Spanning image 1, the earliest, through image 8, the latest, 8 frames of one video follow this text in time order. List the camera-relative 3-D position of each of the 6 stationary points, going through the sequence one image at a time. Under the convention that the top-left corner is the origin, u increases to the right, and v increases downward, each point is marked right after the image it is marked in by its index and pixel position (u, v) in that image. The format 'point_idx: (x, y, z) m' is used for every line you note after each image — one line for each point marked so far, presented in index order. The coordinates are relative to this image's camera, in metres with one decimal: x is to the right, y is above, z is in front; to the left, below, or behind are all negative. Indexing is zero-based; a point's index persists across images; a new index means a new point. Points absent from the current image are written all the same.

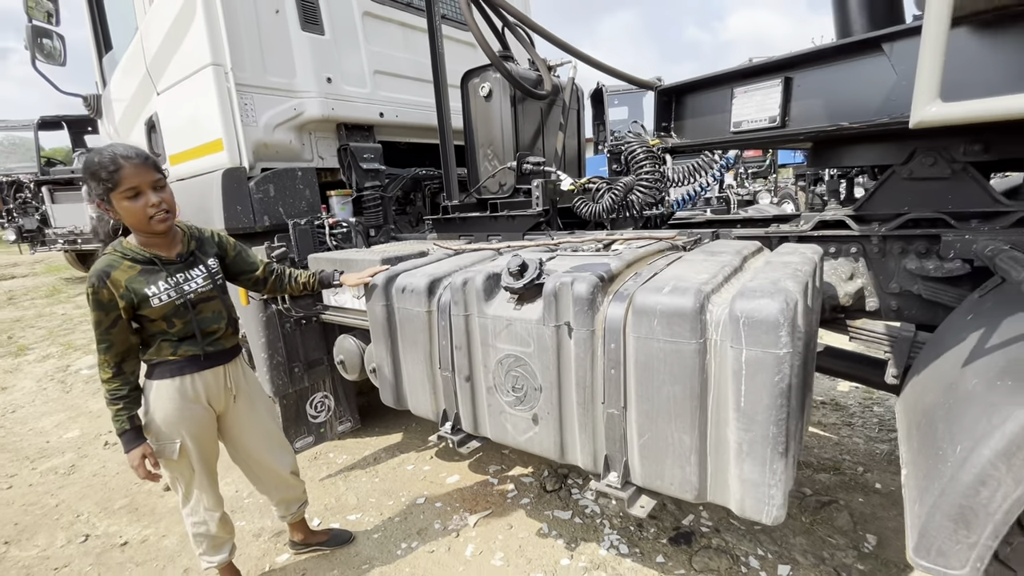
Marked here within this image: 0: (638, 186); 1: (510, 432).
0: (+0.6, +0.5, +2.4) m
1: (0.0, -0.5, +1.6) m
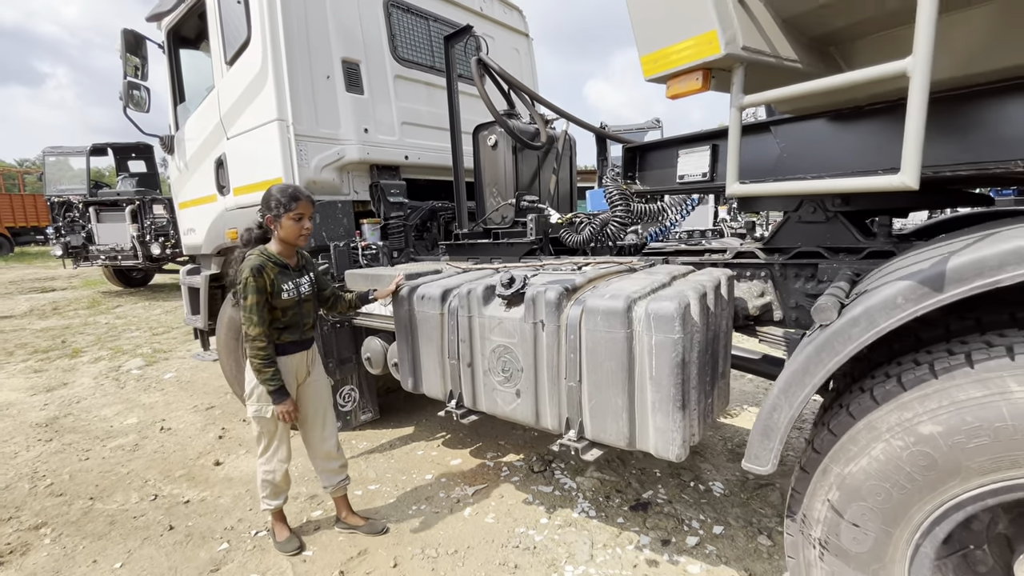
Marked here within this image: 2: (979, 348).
0: (+0.6, +0.4, +3.0) m
1: (-0.1, -0.5, +2.1) m
2: (+1.1, -0.1, +1.2) m
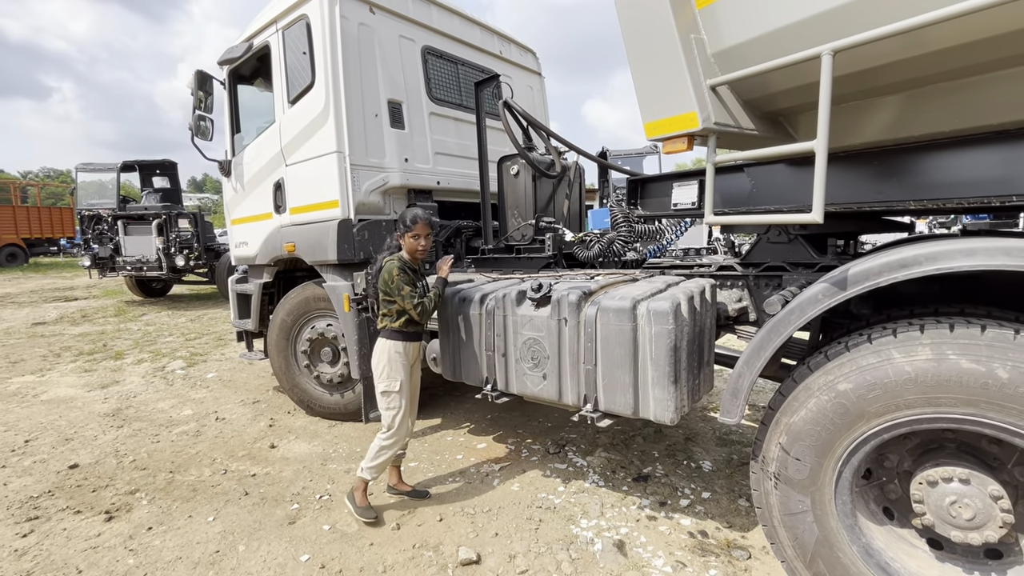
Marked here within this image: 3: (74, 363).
0: (+0.8, +0.4, +3.5) m
1: (+0.1, -0.5, +2.6) m
2: (+1.3, -0.2, +1.7) m
3: (-5.5, -0.9, +6.1) m
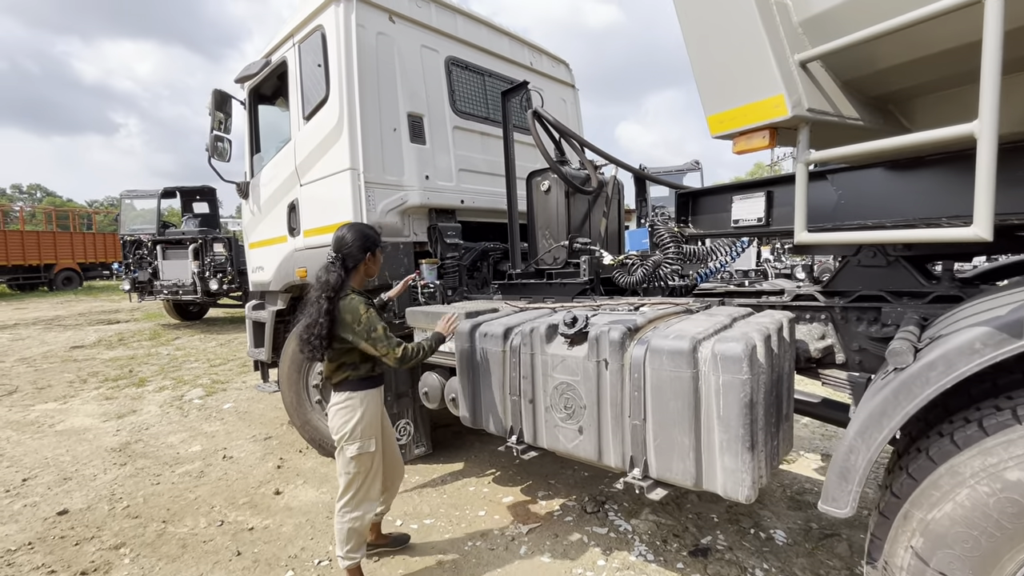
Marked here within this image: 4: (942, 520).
0: (+1.0, +0.2, +3.0) m
1: (+0.2, -0.7, +2.2) m
2: (+1.4, -0.3, +1.2) m
3: (-5.1, -1.3, +5.9) m
4: (+1.1, -0.6, +1.3) m
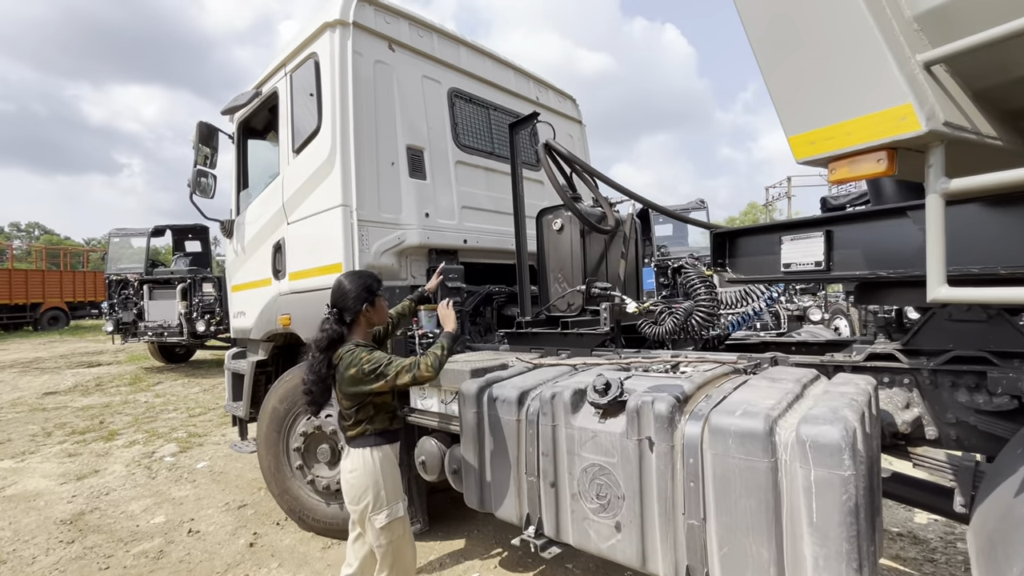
0: (+1.0, -0.1, +2.7) m
1: (+0.3, -0.9, +1.7) m
2: (+1.4, -0.4, +0.8) m
3: (-5.1, -1.8, +5.4) m
4: (+1.2, -0.8, +0.9) m
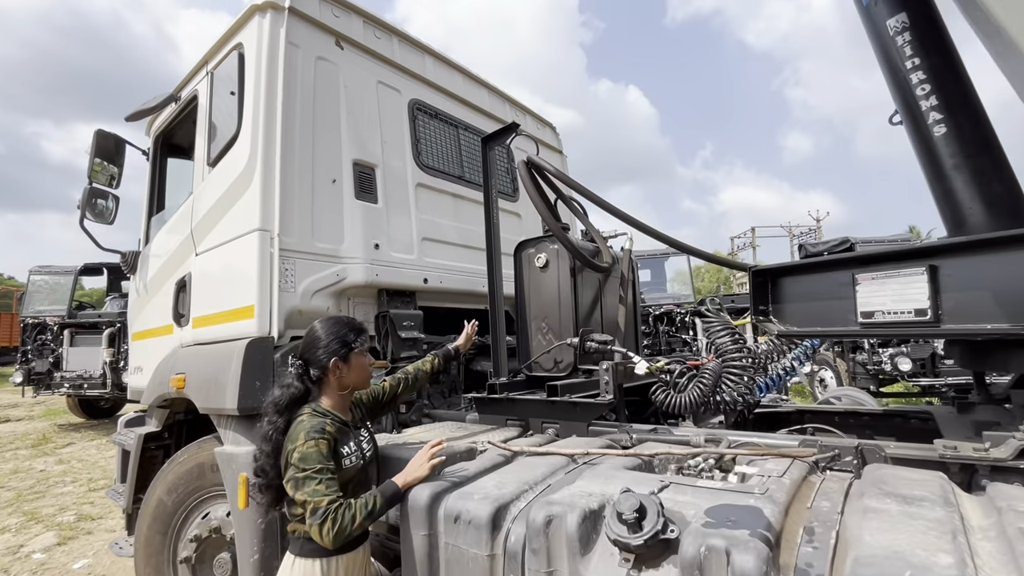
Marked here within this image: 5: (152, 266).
0: (+0.9, -0.4, +2.0) m
1: (+0.2, -1.0, +1.0) m
2: (+1.4, -0.5, +0.2) m
3: (-5.3, -2.2, +4.2) m
4: (+1.2, -0.8, +0.2) m
5: (-2.3, +0.1, +3.1) m
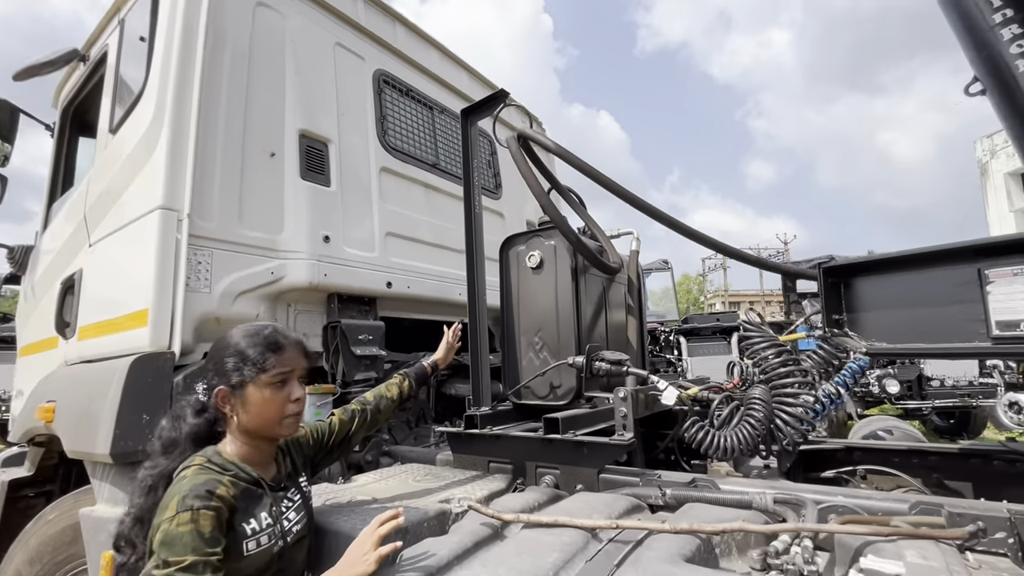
0: (+0.9, -0.4, +1.6) m
1: (+0.2, -1.0, +0.5) m
2: (+1.5, -0.4, -0.3) m
3: (-5.5, -2.2, +3.3) m
4: (+1.3, -0.8, -0.3) m
5: (-2.4, +0.1, +2.5) m
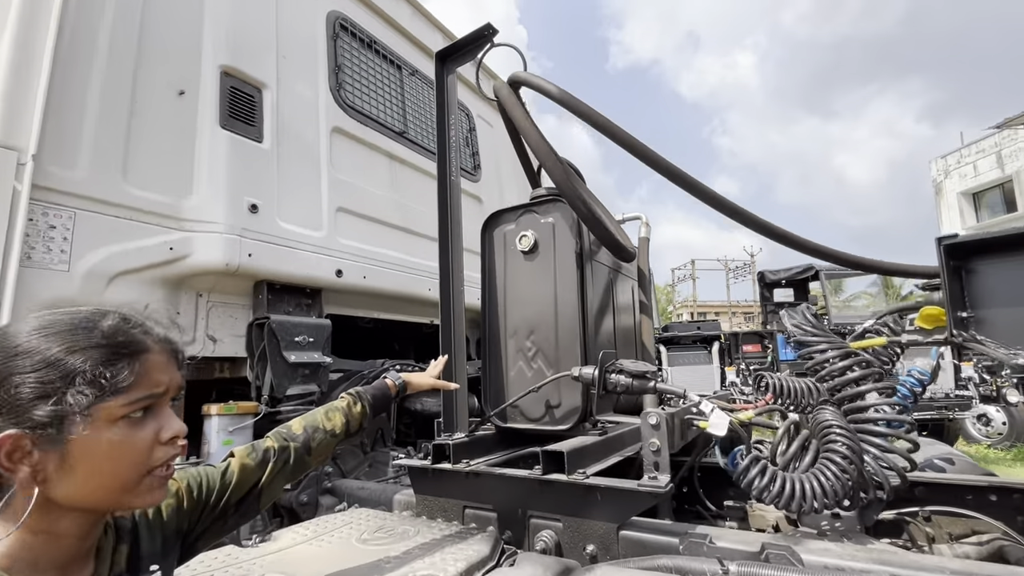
0: (+0.8, -0.3, +1.2) m
1: (+0.3, -0.9, 0.0) m
2: (+1.6, -0.4, -0.6) m
3: (-5.7, -2.1, +2.5) m
4: (+1.3, -0.7, -0.7) m
5: (-2.4, +0.2, +1.9) m
